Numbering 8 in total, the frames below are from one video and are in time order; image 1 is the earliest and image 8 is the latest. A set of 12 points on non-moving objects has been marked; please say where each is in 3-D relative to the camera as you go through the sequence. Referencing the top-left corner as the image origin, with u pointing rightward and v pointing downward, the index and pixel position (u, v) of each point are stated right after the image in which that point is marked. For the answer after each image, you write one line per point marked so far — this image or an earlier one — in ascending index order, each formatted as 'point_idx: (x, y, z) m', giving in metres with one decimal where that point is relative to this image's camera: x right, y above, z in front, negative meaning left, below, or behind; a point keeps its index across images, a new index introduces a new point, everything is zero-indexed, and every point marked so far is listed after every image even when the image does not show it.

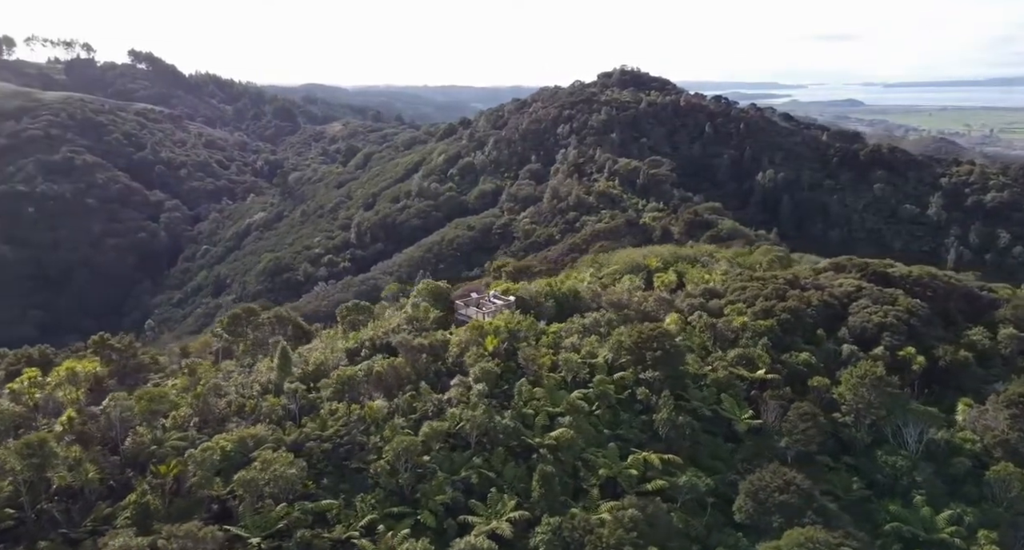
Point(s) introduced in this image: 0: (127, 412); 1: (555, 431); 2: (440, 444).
0: (-11.2, -3.9, +18.6) m
1: (+1.2, -4.5, +18.6) m
2: (-2.0, -4.7, +17.9) m
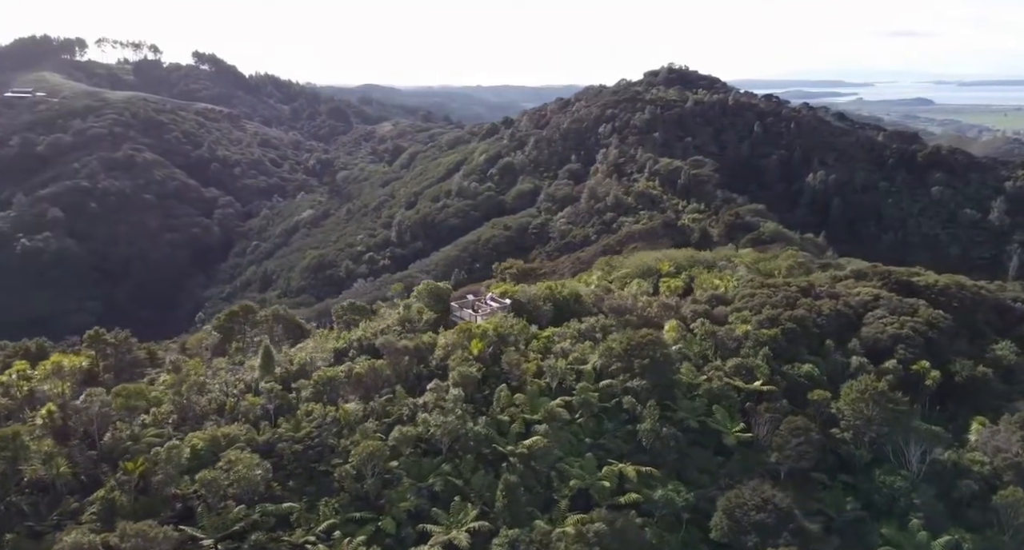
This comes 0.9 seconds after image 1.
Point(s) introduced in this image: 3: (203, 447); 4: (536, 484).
0: (-11.9, -3.8, +18.7) m
1: (+0.4, -4.6, +18.1) m
2: (-2.8, -4.7, +17.6) m
3: (-8.2, -4.6, +17.4) m
4: (+0.7, -5.5, +17.2) m
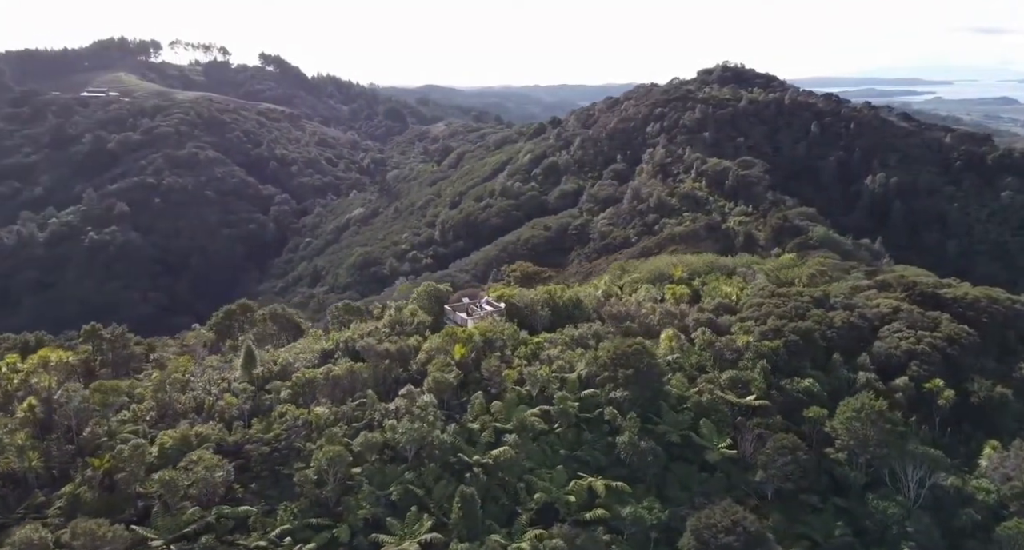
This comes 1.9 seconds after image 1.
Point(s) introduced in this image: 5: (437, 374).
0: (-12.6, -3.7, +19.0) m
1: (-0.4, -4.7, +17.6) m
2: (-3.6, -4.8, +17.3) m
3: (-9.1, -4.6, +17.4) m
4: (-0.3, -5.7, +16.7) m
5: (-2.3, -3.0, +19.7) m
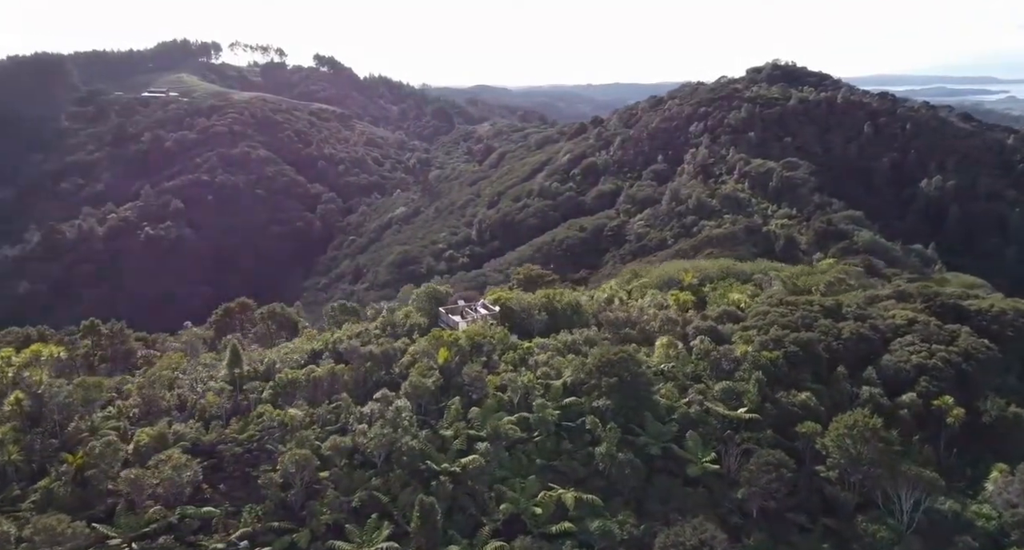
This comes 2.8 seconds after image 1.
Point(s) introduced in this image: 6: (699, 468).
0: (-13.3, -3.7, +19.3) m
1: (-1.2, -4.9, +17.3) m
2: (-4.4, -4.9, +17.2) m
3: (-9.9, -4.5, +17.5) m
4: (-1.1, -5.8, +16.4) m
5: (-2.9, -3.1, +19.5) m
6: (+5.4, -5.5, +18.7) m
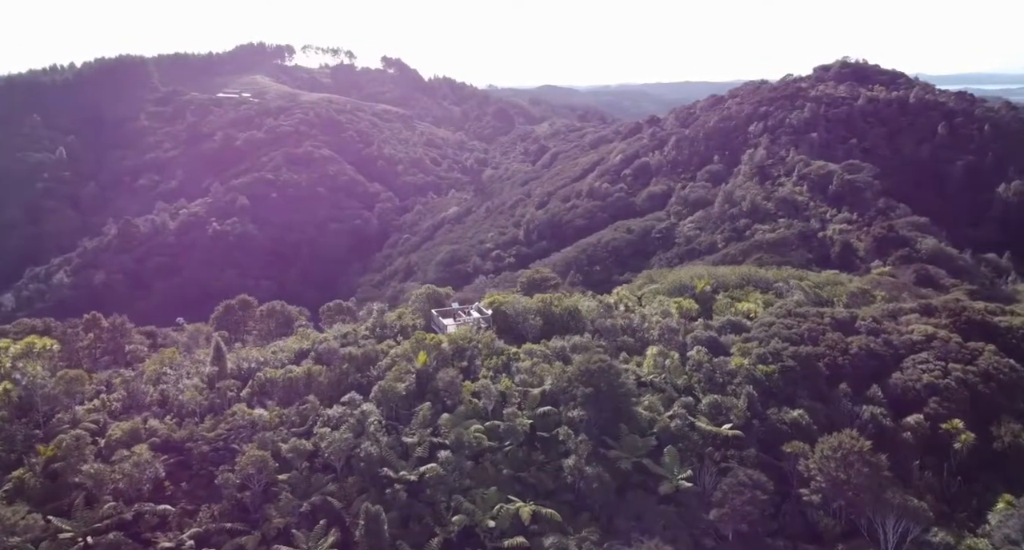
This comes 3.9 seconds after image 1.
0: (-14.1, -3.5, +19.8) m
1: (-2.2, -5.0, +17.0) m
2: (-5.5, -4.9, +17.1) m
3: (-10.8, -4.5, +17.8) m
4: (-2.2, -5.9, +16.1) m
5: (-3.7, -3.2, +19.3) m
6: (+4.4, -5.8, +17.9) m
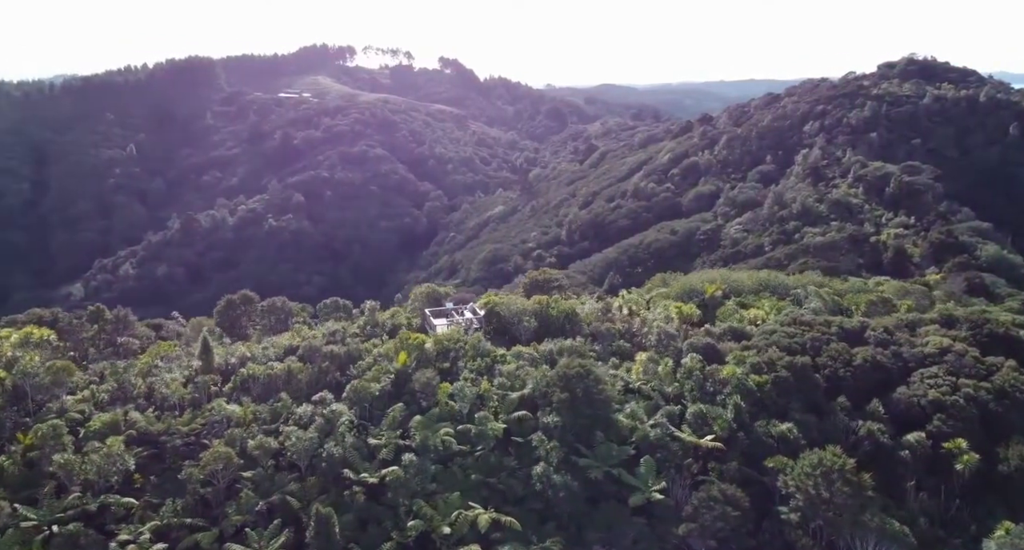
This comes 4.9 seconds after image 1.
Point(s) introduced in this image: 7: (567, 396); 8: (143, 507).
0: (-14.8, -3.3, +20.4) m
1: (-3.1, -5.0, +16.8) m
2: (-6.4, -4.9, +17.1) m
3: (-11.7, -4.3, +18.2) m
4: (-3.2, -5.9, +15.9) m
5: (-4.5, -3.2, +19.2) m
6: (+3.5, -5.9, +17.3) m
7: (+1.7, -3.6, +19.3) m
8: (-9.2, -5.8, +16.2) m
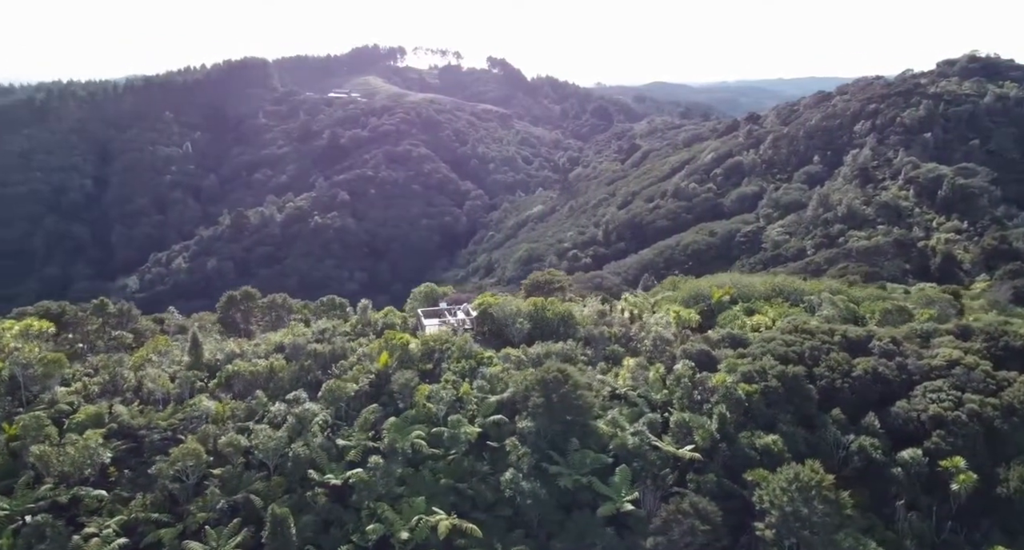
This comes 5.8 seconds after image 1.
0: (-15.4, -3.1, +20.9) m
1: (-4.0, -5.0, +16.7) m
2: (-7.2, -4.9, +17.2) m
3: (-12.4, -4.2, +18.6) m
4: (-4.1, -5.9, +15.9) m
5: (-5.2, -3.2, +19.2) m
6: (+2.7, -6.1, +16.9) m
7: (+1.0, -3.7, +19.0) m
8: (-10.1, -5.7, +16.5) m
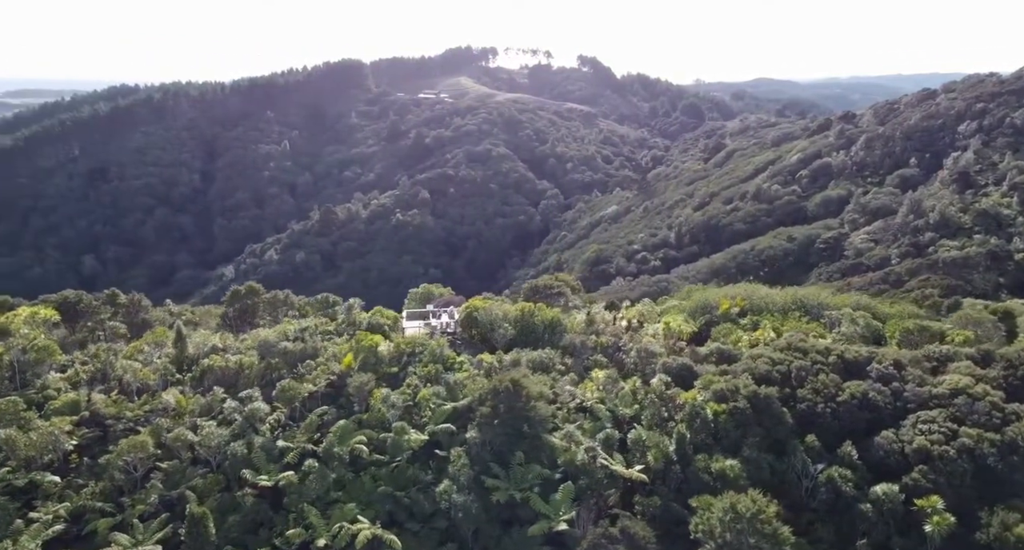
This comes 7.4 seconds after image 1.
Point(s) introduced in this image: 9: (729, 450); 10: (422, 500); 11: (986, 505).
0: (-16.6, -2.8, +22.3) m
1: (-5.7, -5.1, +17.0) m
2: (-8.8, -4.9, +17.8) m
3: (-13.9, -4.0, +19.6) m
4: (-5.9, -6.1, +16.1) m
5: (-6.6, -3.3, +19.6) m
6: (+0.9, -6.4, +16.5) m
7: (-0.4, -4.0, +18.7) m
8: (-11.8, -5.6, +17.3) m
9: (+6.5, -5.2, +19.5) m
10: (-2.5, -6.0, +17.4) m
11: (+13.2, -6.4, +18.1) m
